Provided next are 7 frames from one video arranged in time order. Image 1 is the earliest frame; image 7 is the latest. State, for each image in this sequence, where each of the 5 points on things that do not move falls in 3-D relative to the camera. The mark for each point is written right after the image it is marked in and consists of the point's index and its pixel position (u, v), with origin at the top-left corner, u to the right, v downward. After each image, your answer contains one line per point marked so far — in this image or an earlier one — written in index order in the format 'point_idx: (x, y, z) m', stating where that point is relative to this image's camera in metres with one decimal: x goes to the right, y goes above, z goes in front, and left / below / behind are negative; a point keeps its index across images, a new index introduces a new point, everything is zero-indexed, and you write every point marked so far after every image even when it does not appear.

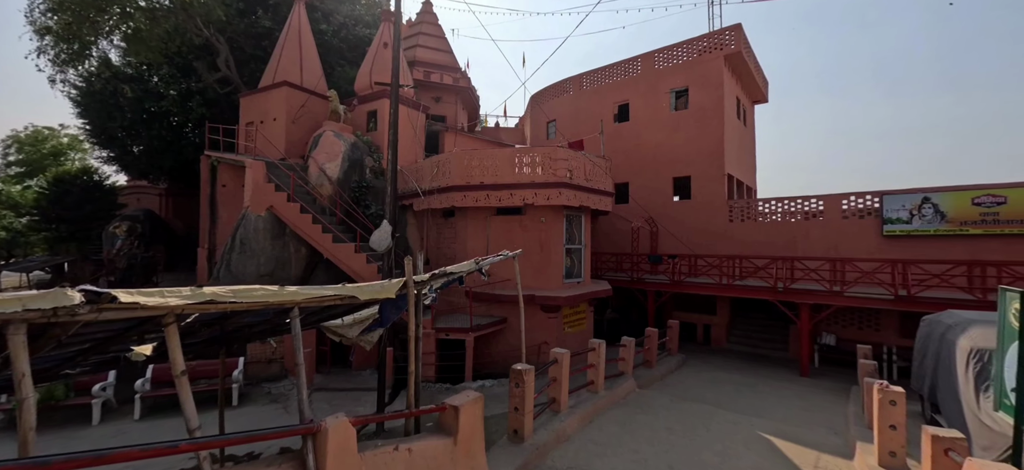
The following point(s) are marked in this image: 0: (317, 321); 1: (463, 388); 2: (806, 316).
0: (-2.7, -1.1, +5.4) m
1: (-1.2, -3.7, +9.5) m
2: (+9.1, -2.5, +12.3) m
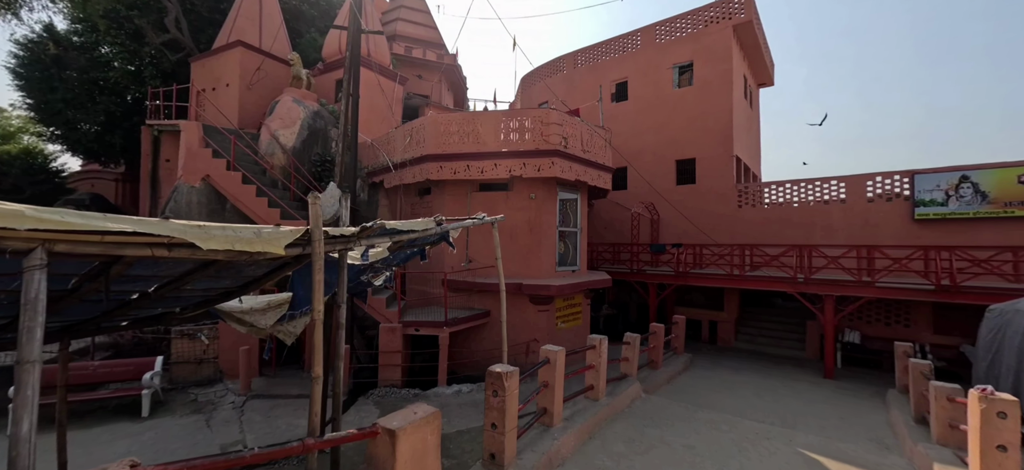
0: (-2.9, -0.6, +3.7) m
1: (-1.6, -3.2, +7.9) m
2: (+8.7, -2.1, +10.9) m
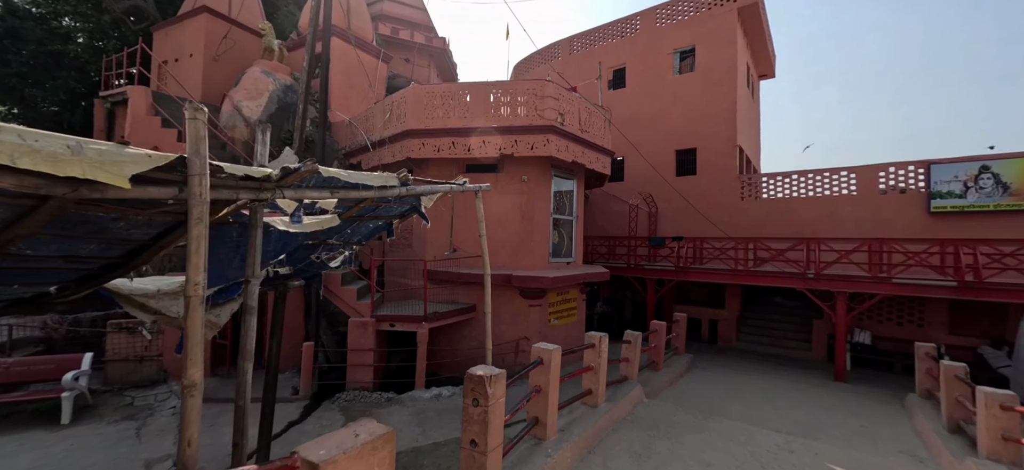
0: (-3.0, -0.3, +2.7) m
1: (-1.8, -2.8, +6.9) m
2: (+8.4, -1.9, +10.1) m
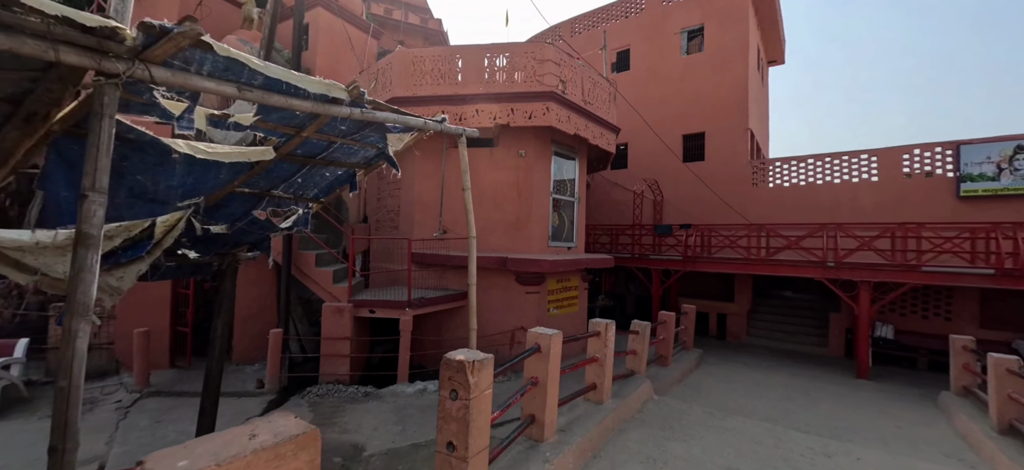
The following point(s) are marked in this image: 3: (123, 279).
0: (-3.1, +0.2, +1.9) m
1: (-1.9, -2.4, +6.1) m
2: (+8.3, -1.5, +9.4) m
3: (-2.9, -0.3, +2.9) m
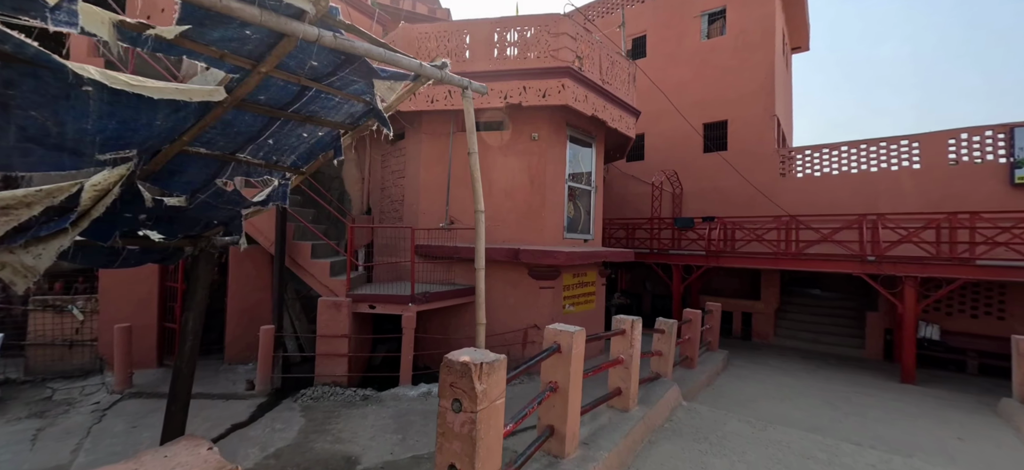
0: (-3.0, +0.3, +1.4) m
1: (-1.7, -2.3, +5.6) m
2: (+8.6, -1.4, +8.6) m
3: (-2.8, -0.1, +2.4) m
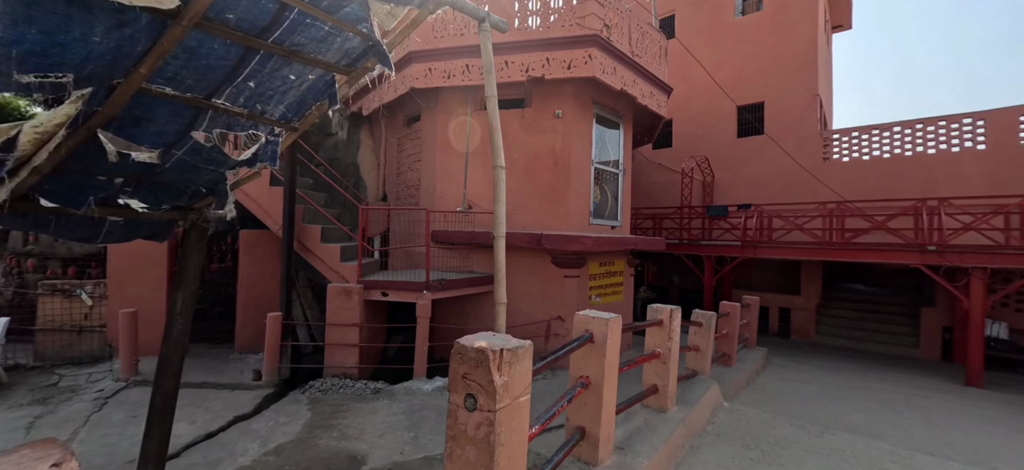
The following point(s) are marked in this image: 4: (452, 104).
0: (-2.9, +0.5, +1.1) m
1: (-1.4, -2.0, +5.2) m
2: (+9.0, -1.1, +7.7) m
3: (-2.6, +0.1, +2.0) m
4: (-1.1, +2.3, +7.0) m
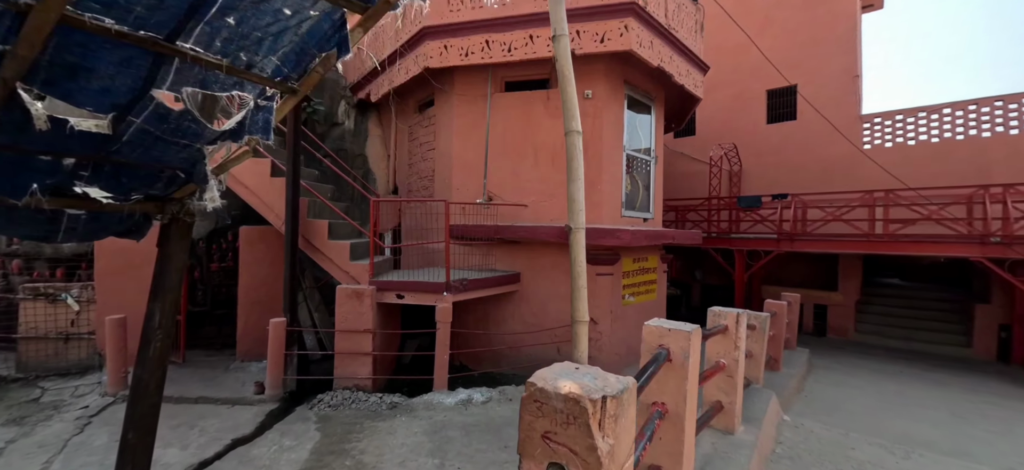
0: (-2.6, +0.5, +0.5) m
1: (-1.0, -2.0, +4.6) m
2: (+9.4, -0.9, +7.0) m
3: (-2.3, +0.1, +1.4) m
4: (-0.7, +2.4, +6.3) m
